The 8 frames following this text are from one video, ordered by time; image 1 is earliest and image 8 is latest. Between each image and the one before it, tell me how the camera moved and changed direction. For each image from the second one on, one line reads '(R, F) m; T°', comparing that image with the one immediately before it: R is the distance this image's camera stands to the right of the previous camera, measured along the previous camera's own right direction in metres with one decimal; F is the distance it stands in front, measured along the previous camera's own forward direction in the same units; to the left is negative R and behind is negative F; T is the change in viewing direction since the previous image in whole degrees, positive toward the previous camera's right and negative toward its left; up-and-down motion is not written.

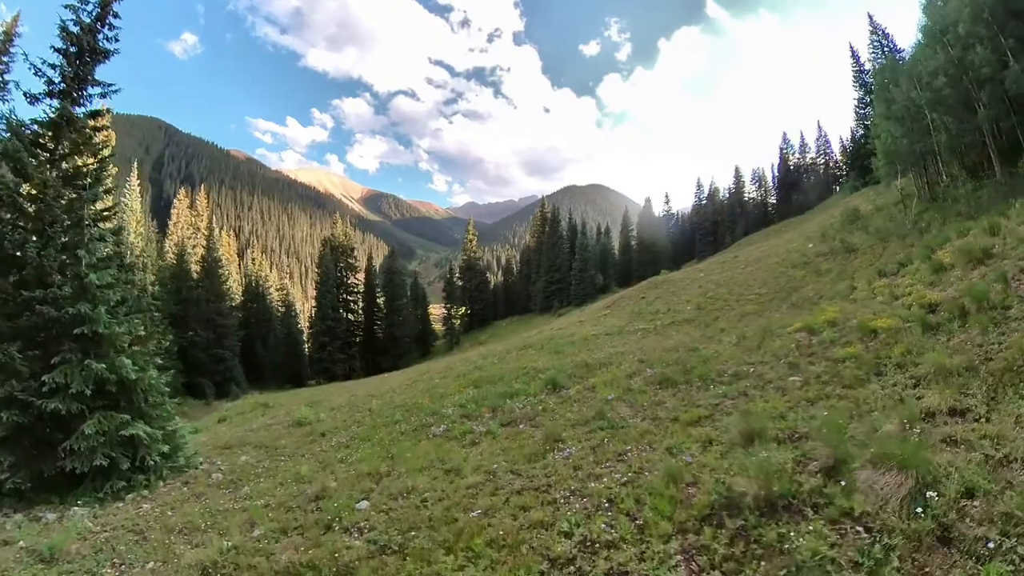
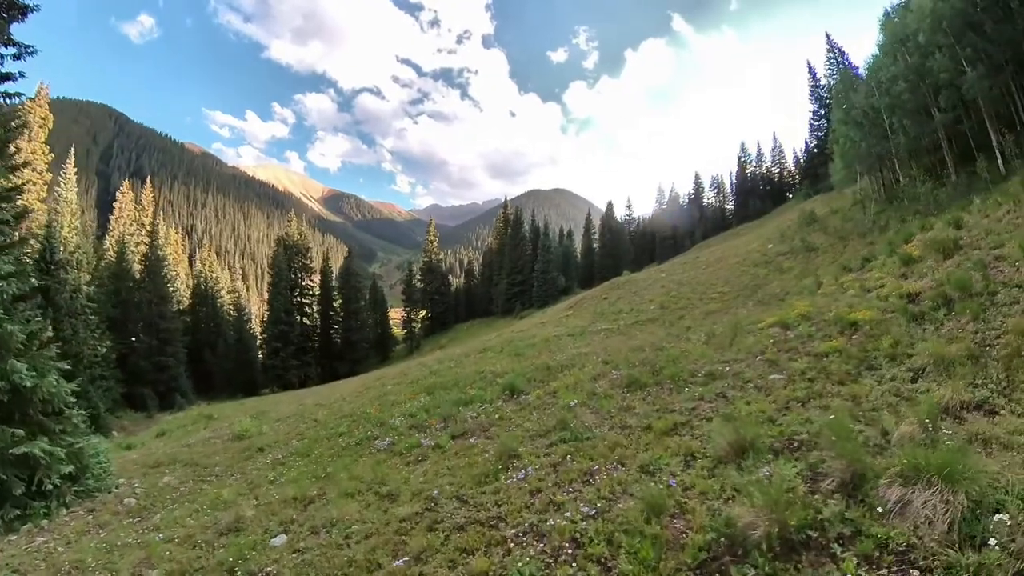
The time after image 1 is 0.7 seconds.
(+0.3, +1.5) m; +4°
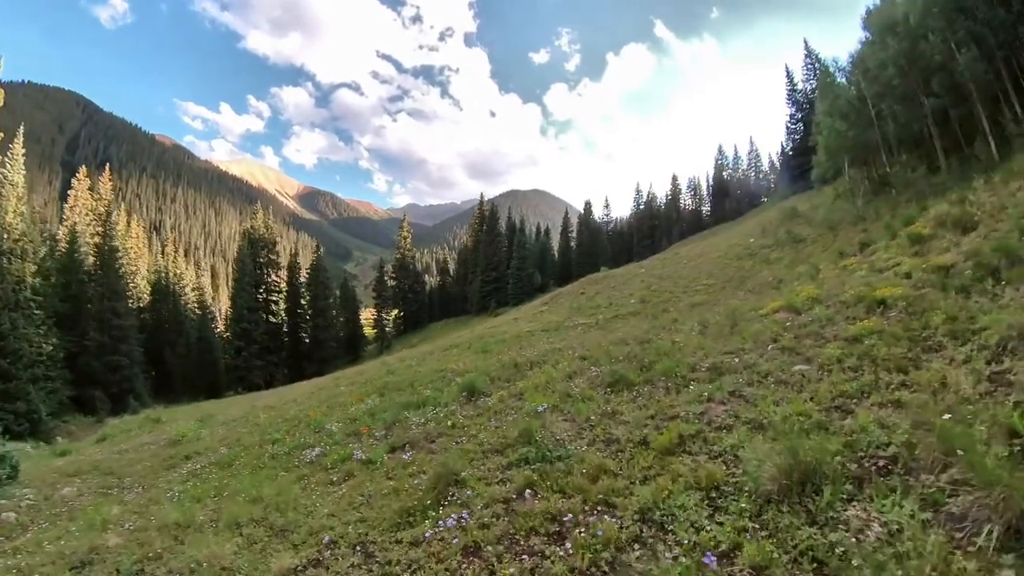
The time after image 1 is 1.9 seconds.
(+0.4, +2.5) m; +2°
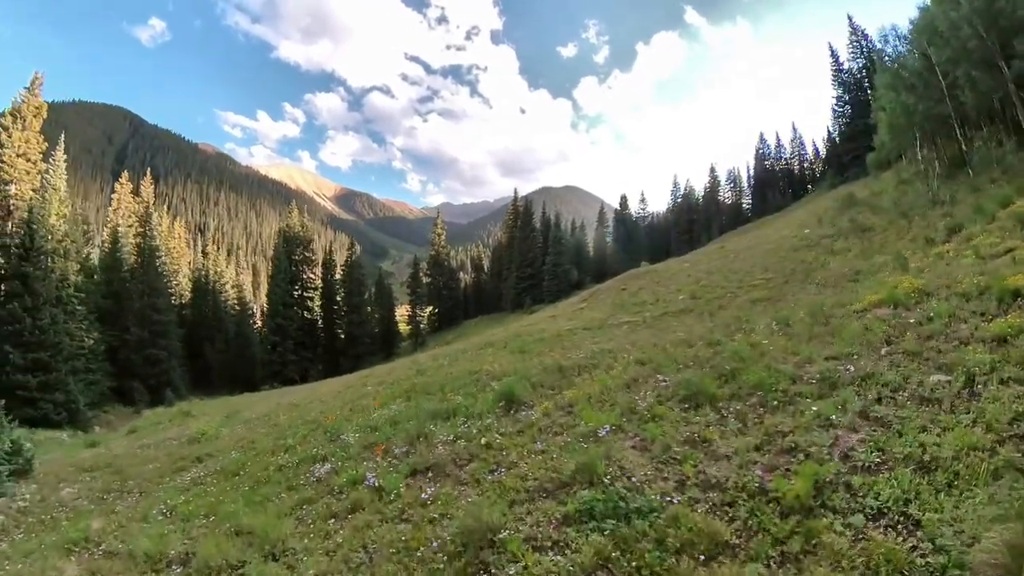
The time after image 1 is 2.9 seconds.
(-0.2, +1.9) m; -3°
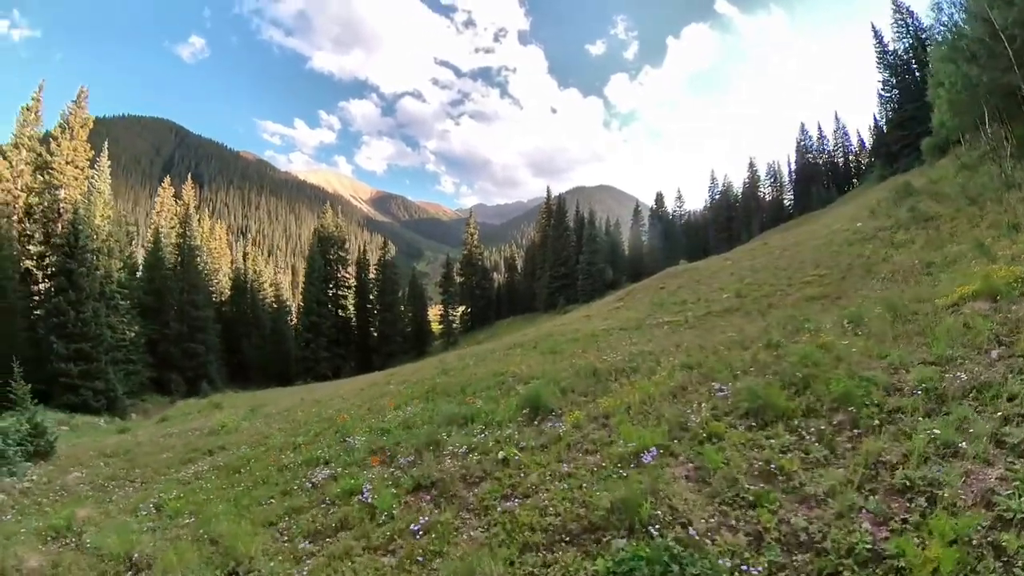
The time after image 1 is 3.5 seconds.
(+0.1, +1.4) m; -3°
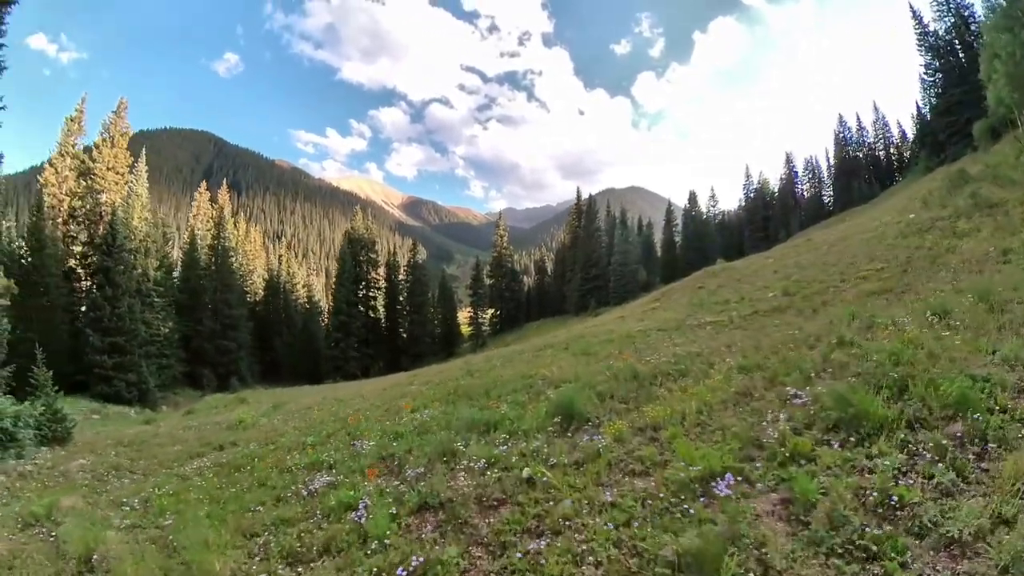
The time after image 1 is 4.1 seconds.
(0.0, +1.3) m; -3°
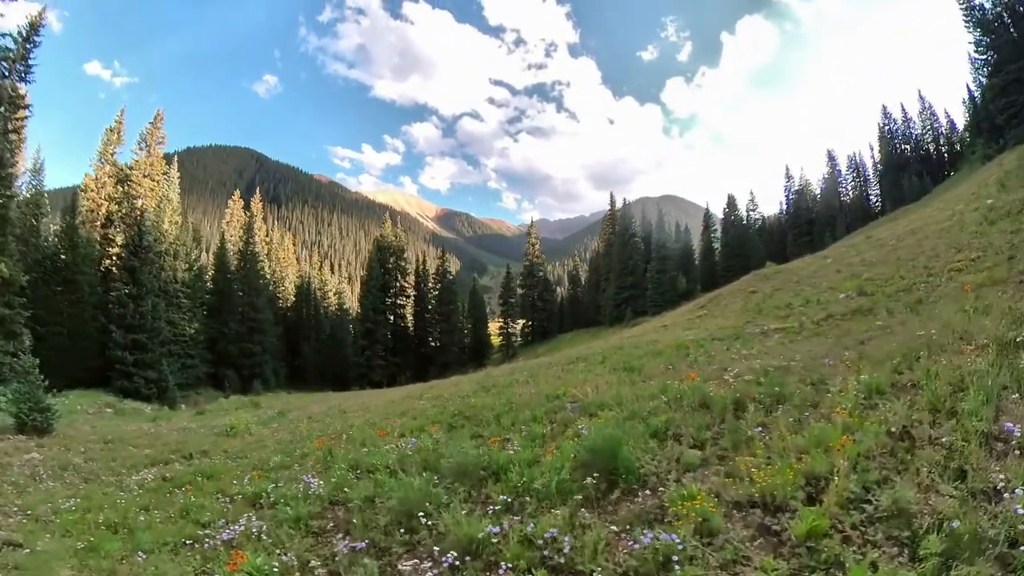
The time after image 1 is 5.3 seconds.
(+0.2, +3.0) m; -3°
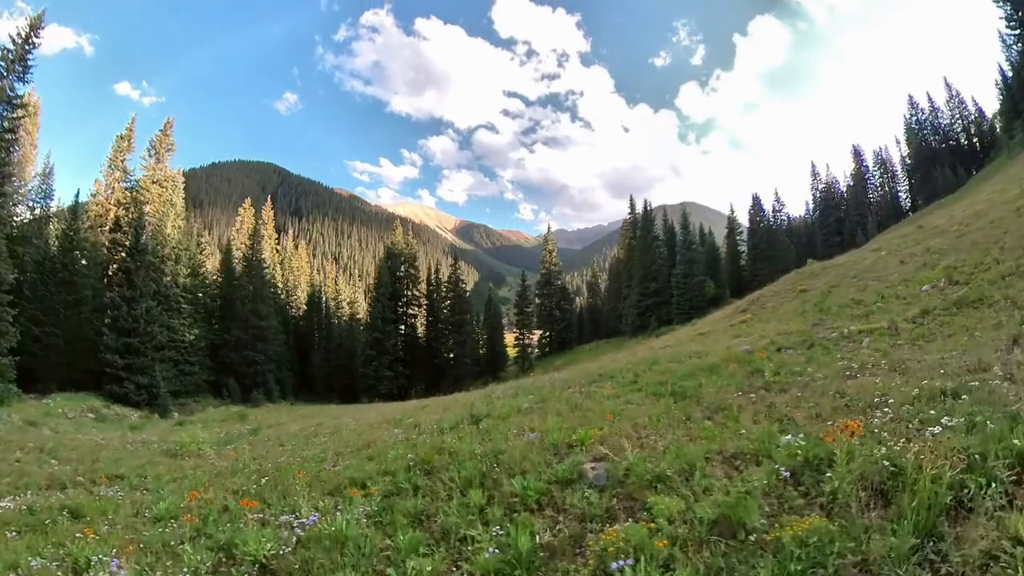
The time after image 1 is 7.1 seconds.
(+0.4, +4.1) m; -2°
